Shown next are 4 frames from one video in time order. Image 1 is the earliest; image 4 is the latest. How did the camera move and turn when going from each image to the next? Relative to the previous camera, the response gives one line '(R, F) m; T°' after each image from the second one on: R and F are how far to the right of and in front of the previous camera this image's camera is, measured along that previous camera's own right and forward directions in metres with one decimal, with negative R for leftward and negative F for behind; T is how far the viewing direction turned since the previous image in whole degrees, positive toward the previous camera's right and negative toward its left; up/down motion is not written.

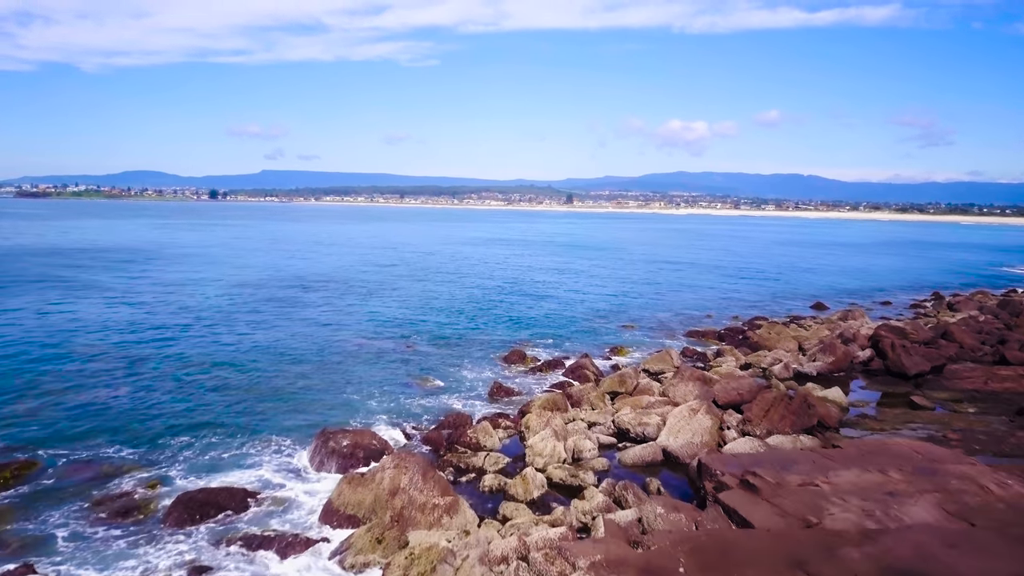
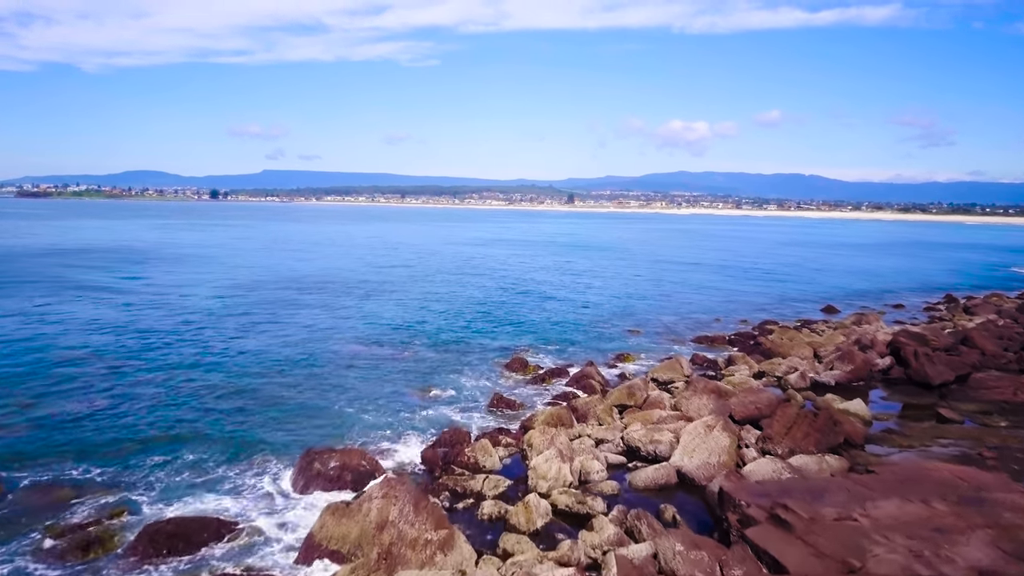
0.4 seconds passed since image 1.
(0.0, +2.3) m; 0°
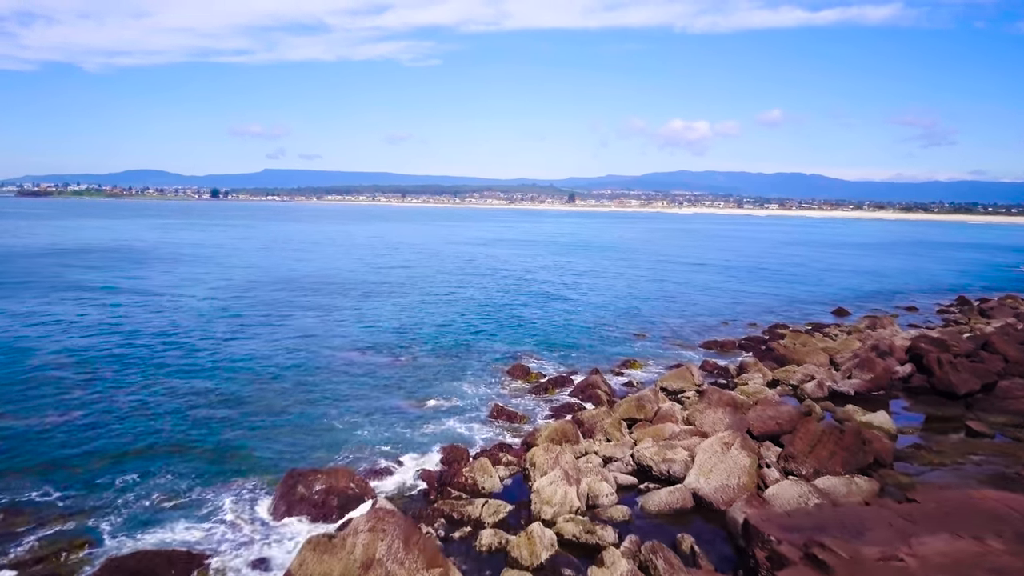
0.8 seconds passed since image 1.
(0.0, +2.2) m; 0°
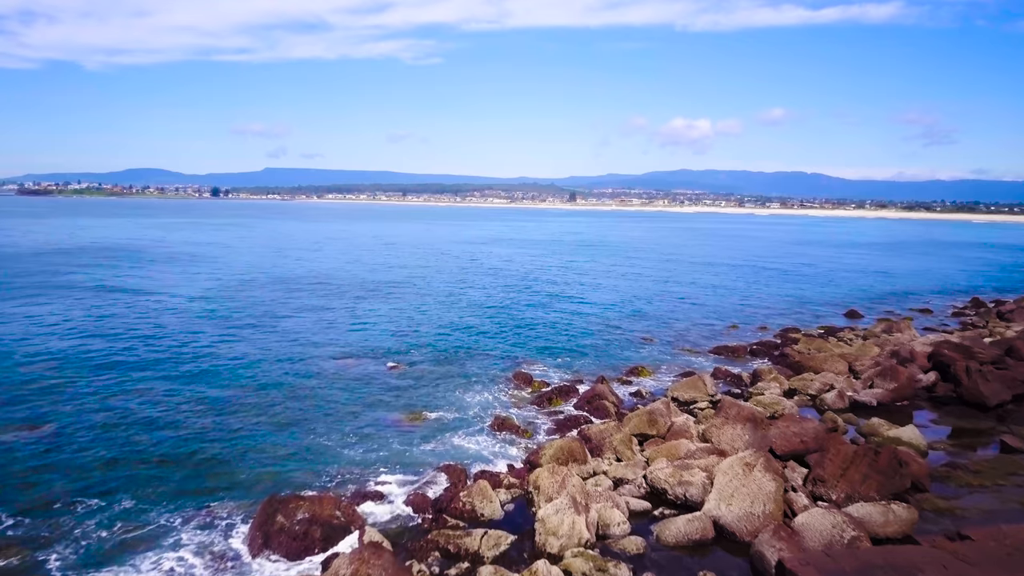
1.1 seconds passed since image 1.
(0.0, +2.3) m; 0°
